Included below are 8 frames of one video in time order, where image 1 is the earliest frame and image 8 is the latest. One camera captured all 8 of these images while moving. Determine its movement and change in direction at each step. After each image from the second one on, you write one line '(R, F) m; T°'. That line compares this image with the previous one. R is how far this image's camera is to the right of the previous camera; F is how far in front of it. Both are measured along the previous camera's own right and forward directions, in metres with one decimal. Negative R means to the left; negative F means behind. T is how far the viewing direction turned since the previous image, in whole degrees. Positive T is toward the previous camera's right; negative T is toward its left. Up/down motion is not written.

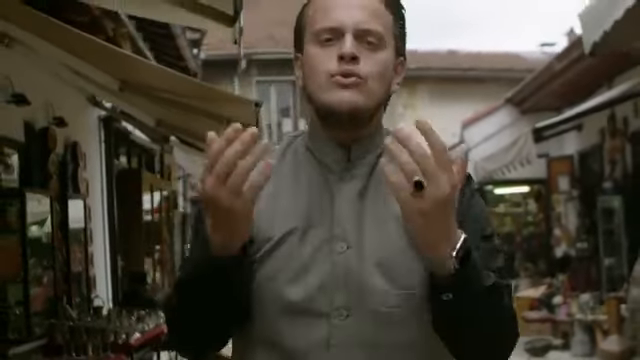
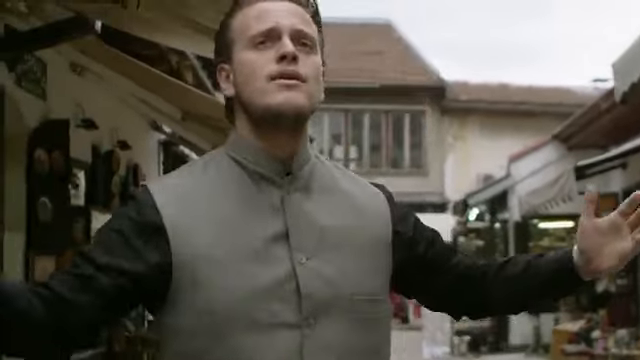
(0.0, -0.3) m; -3°
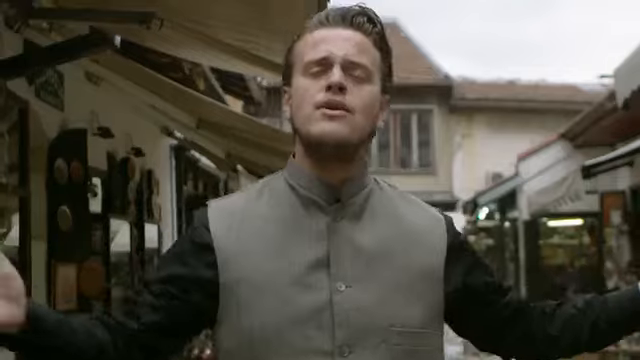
(0.0, -0.1) m; 0°
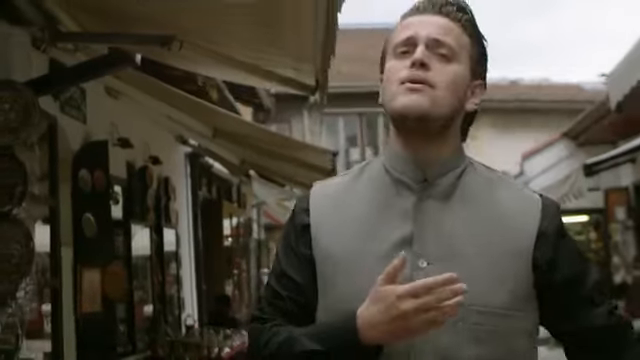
(0.0, -0.3) m; -1°
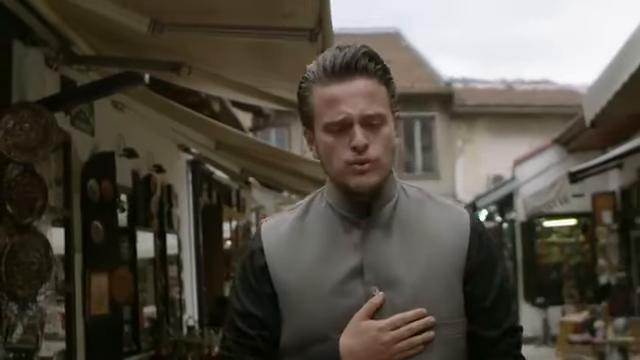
(0.0, -0.4) m; 0°
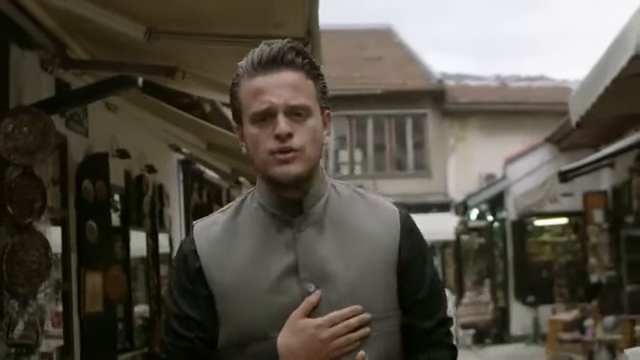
(0.0, -0.1) m; 0°
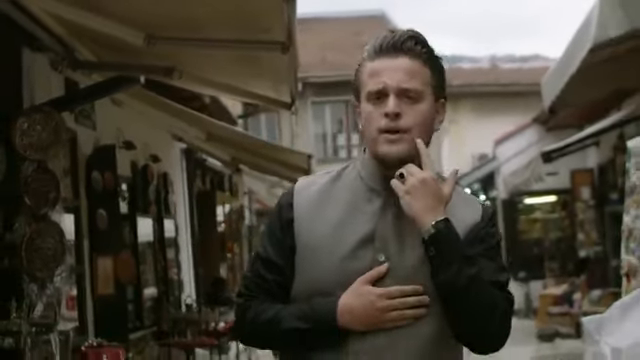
(0.0, -0.4) m; 0°
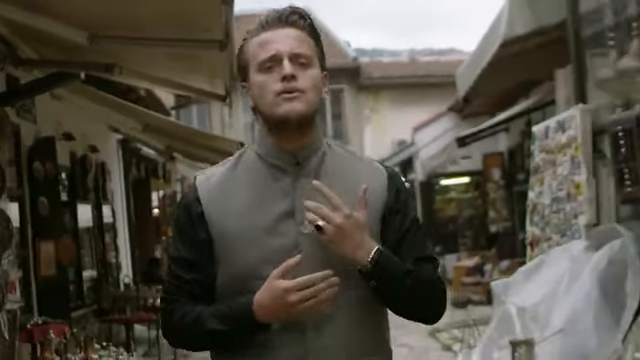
(0.0, -0.6) m; +4°
